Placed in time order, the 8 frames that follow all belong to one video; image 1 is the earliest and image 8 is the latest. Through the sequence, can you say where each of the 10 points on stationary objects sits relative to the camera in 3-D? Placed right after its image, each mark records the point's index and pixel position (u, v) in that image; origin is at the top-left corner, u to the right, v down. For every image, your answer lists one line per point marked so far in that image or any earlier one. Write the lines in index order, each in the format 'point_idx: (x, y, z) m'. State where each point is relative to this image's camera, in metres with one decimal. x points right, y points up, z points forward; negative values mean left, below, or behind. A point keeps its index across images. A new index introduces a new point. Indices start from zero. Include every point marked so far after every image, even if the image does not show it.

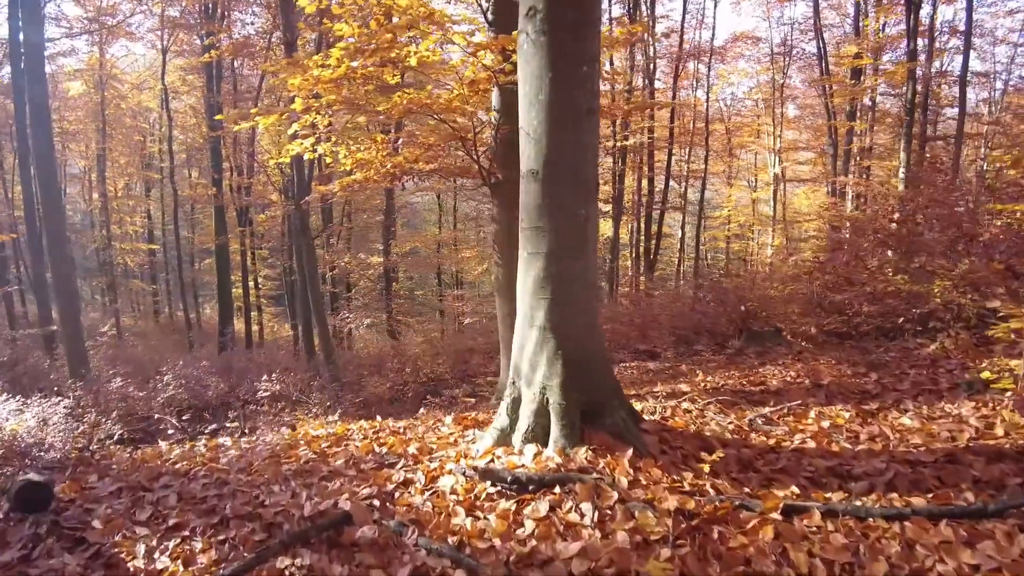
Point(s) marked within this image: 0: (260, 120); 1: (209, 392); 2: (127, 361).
0: (-2.1, +1.5, +6.1) m
1: (-5.2, -1.7, +11.9) m
2: (-8.5, -1.5, +15.3) m
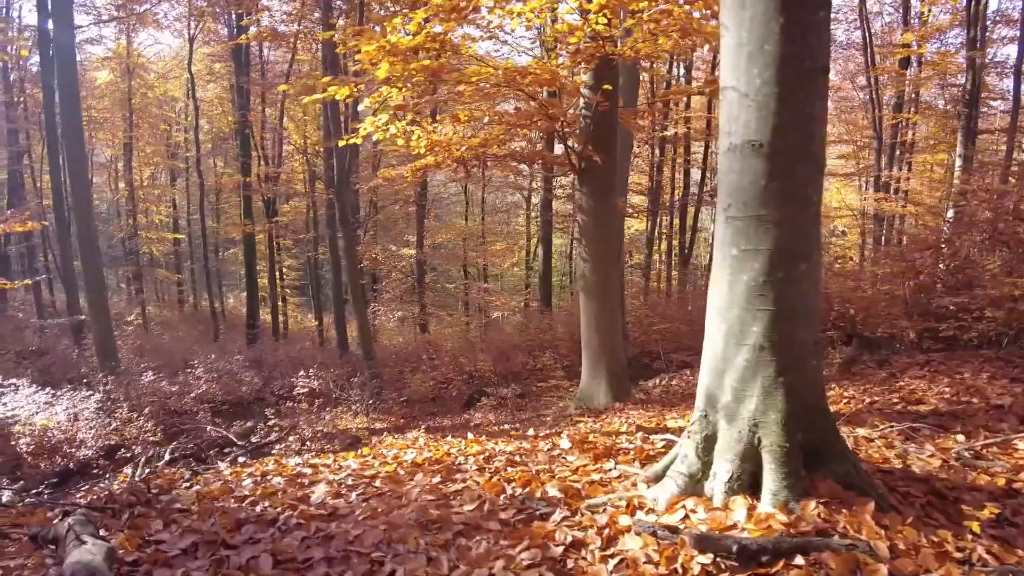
0: (-1.4, +1.5, +5.4) m
1: (-4.4, -1.6, +11.4) m
2: (-7.5, -1.4, +14.9) m
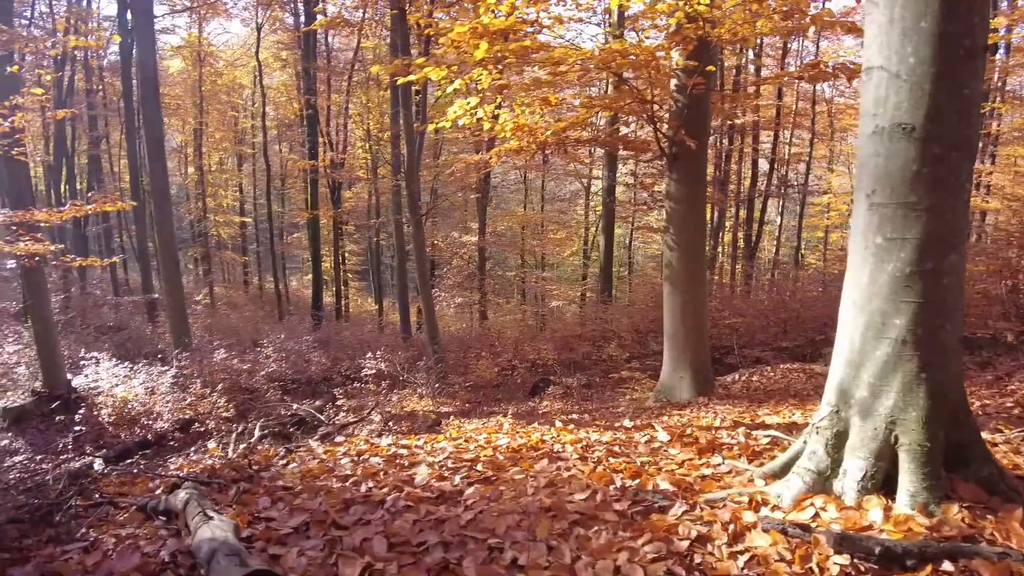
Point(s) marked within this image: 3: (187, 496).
0: (-0.7, +1.7, +5.4) m
1: (-3.3, -1.3, +11.7) m
2: (-6.2, -0.9, +15.3) m
3: (-1.3, -0.8, +2.8) m
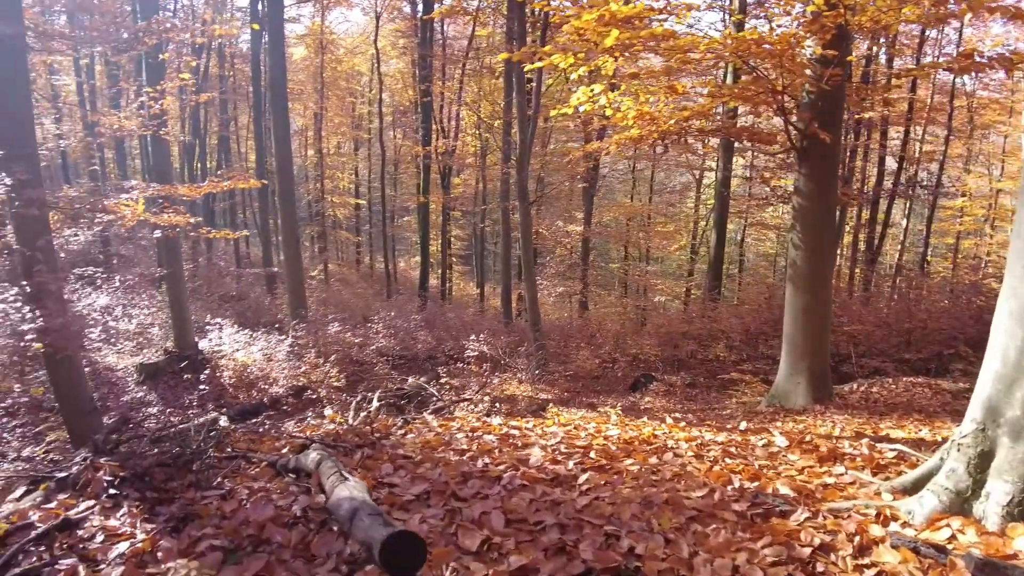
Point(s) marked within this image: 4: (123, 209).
0: (+0.3, +1.8, +5.4) m
1: (-1.6, -1.0, +12.0) m
2: (-3.9, -0.4, +16.1) m
3: (-0.8, -0.7, +3.0) m
4: (-4.2, +0.8, +7.5) m
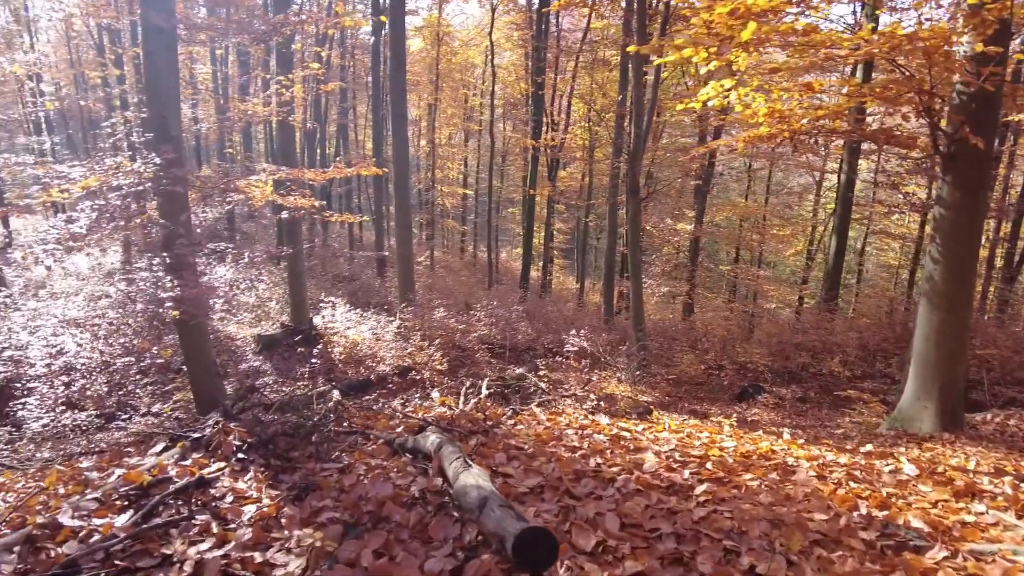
0: (+1.2, +1.8, +5.3) m
1: (+0.1, -0.8, +12.1) m
2: (-1.6, -0.1, +16.4) m
3: (-0.3, -0.7, +3.0) m
4: (-2.9, +1.1, +8.0) m
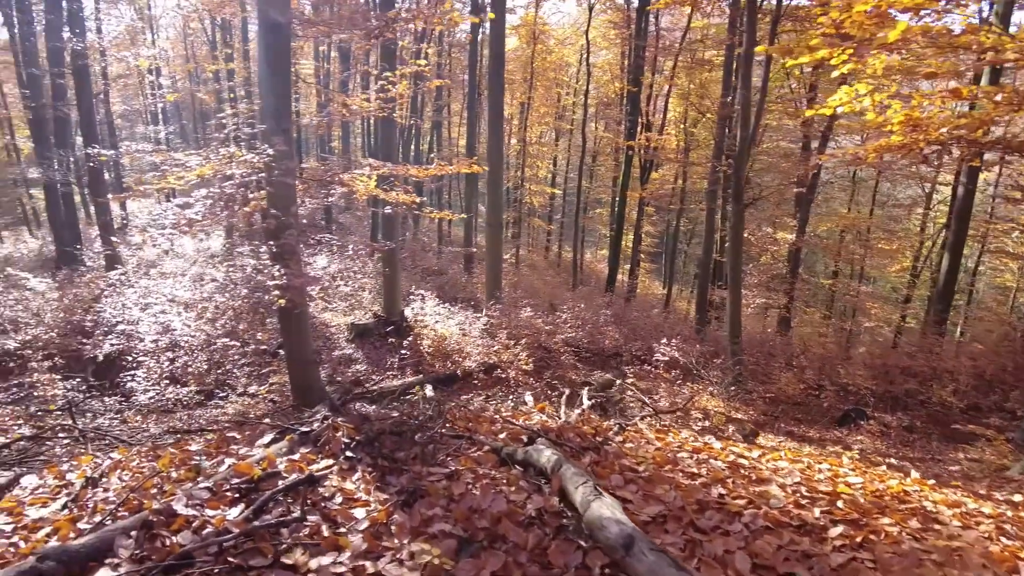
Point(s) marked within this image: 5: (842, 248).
0: (+2.1, +1.6, +4.9) m
1: (+1.6, -0.9, +11.9) m
2: (+0.5, -0.1, +16.3) m
3: (+0.2, -0.7, +2.9) m
4: (-1.8, +1.2, +8.1) m
5: (+7.1, +0.9, +15.1) m
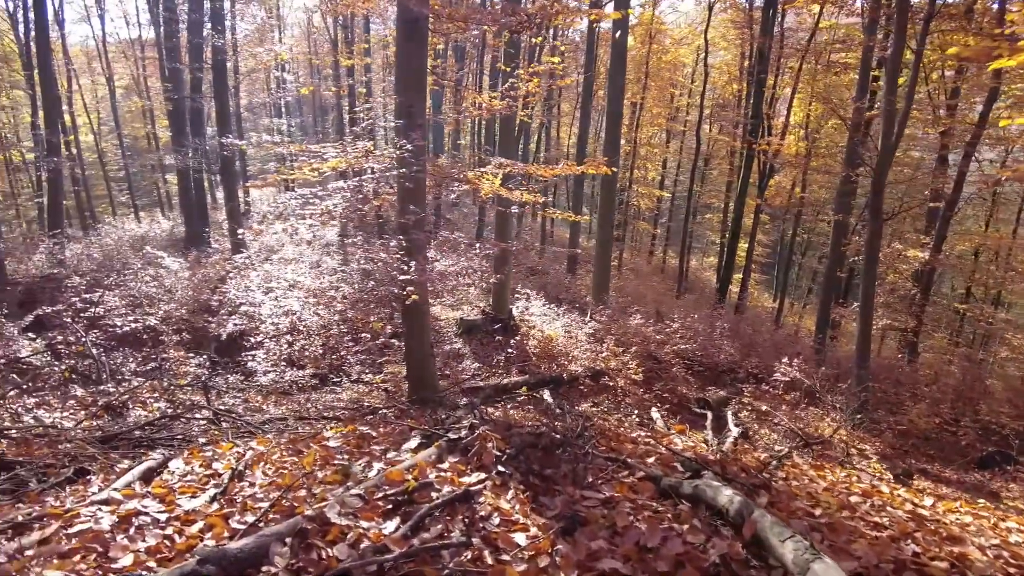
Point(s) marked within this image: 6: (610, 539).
0: (+3.1, +1.4, +4.4) m
1: (+3.4, -1.1, +11.3) m
2: (+2.9, -0.2, +15.9) m
3: (+0.8, -0.8, +2.6) m
4: (-0.3, +1.2, +8.0) m
5: (+9.4, +0.3, +13.8) m
6: (+0.4, -0.9, +2.6) m
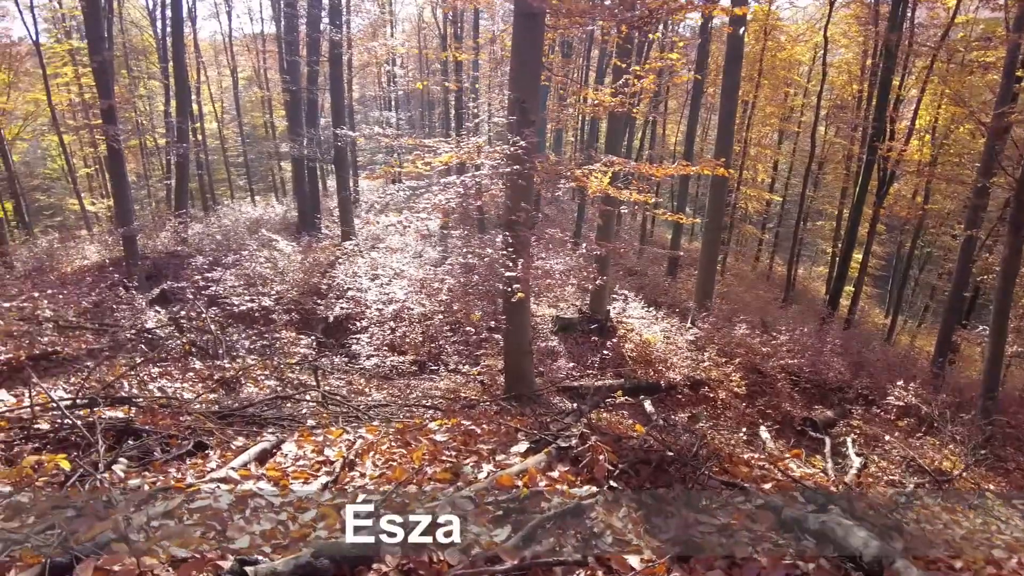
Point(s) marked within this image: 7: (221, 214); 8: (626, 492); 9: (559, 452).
0: (+3.8, +1.2, +3.8) m
1: (+5.0, -1.3, +10.7) m
2: (+5.1, -0.4, +15.3) m
3: (+1.2, -0.8, +2.4) m
4: (+0.9, +1.2, +7.9) m
5: (+11.2, -0.2, +12.3) m
6: (+0.7, -1.0, +2.4) m
7: (-7.3, +1.9, +17.9) m
8: (+0.5, -0.9, +3.0) m
9: (+0.2, -0.8, +3.4) m
